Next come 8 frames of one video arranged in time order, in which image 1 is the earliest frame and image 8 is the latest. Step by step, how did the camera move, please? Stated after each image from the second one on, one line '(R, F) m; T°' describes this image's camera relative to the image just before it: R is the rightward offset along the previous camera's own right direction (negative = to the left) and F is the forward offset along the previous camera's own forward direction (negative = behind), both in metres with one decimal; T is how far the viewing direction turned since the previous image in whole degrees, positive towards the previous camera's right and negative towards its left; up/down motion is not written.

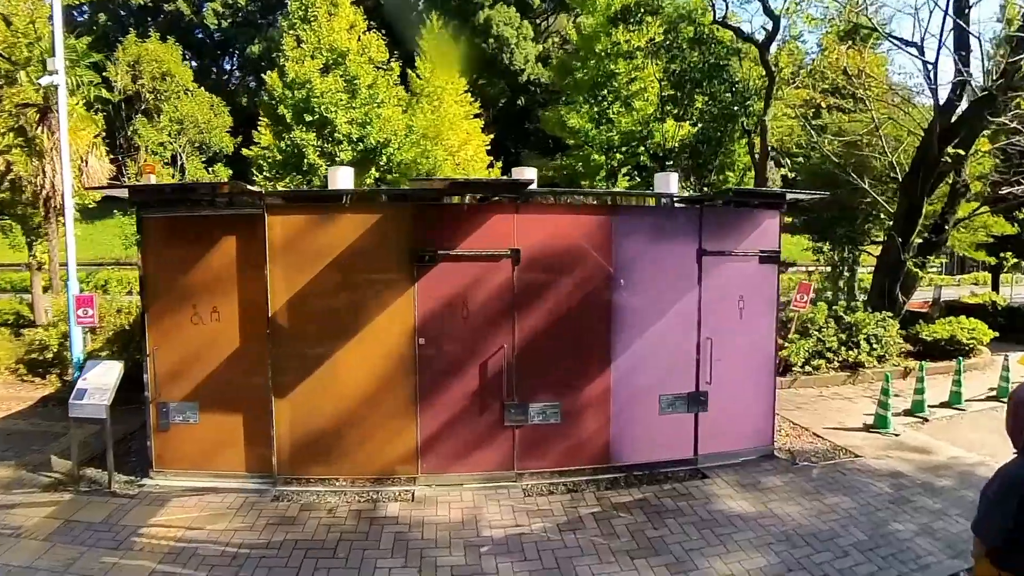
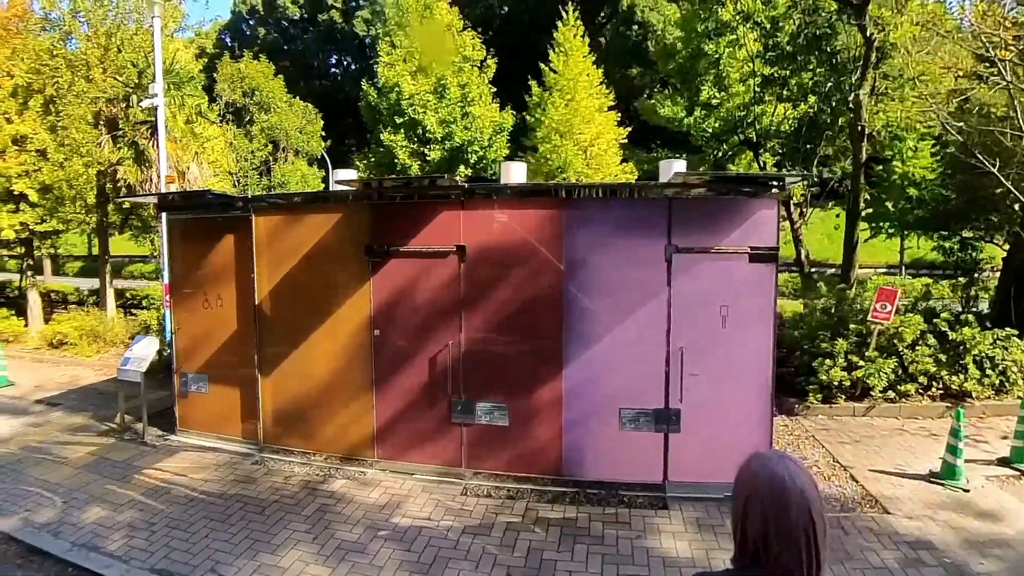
(+2.5, +0.5) m; -21°
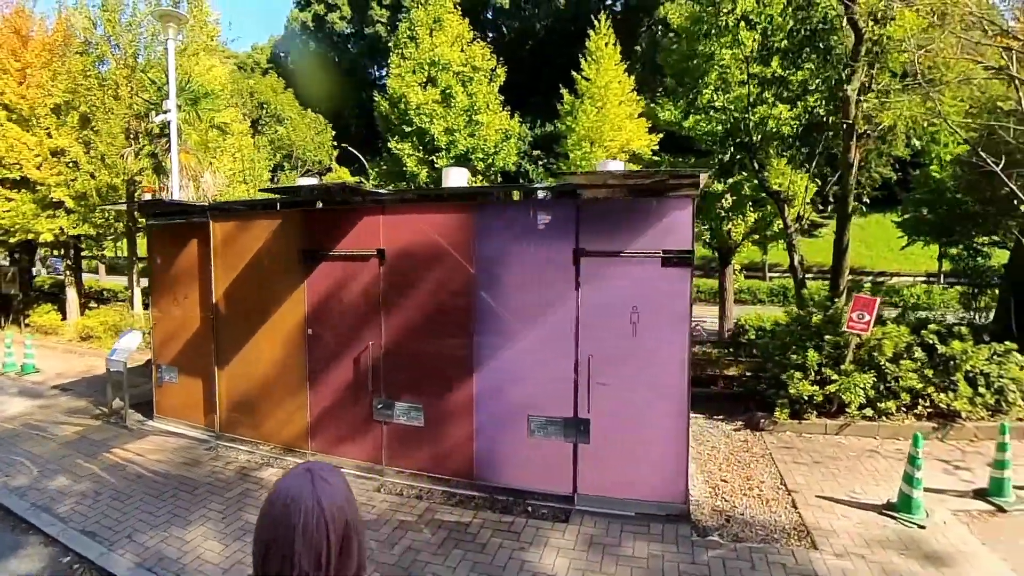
(+1.7, +0.1) m; -9°
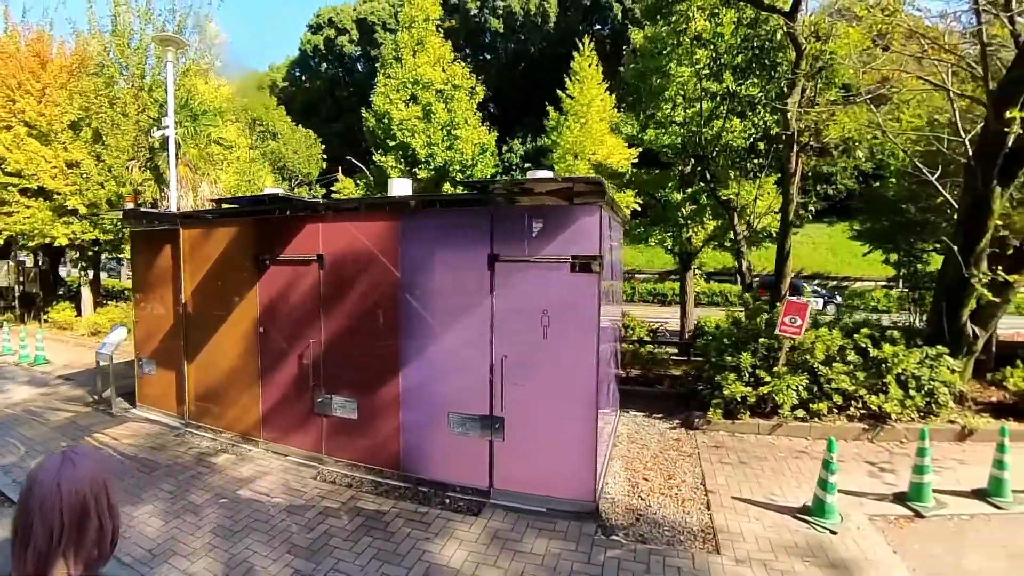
(+1.2, -0.3) m; -5°
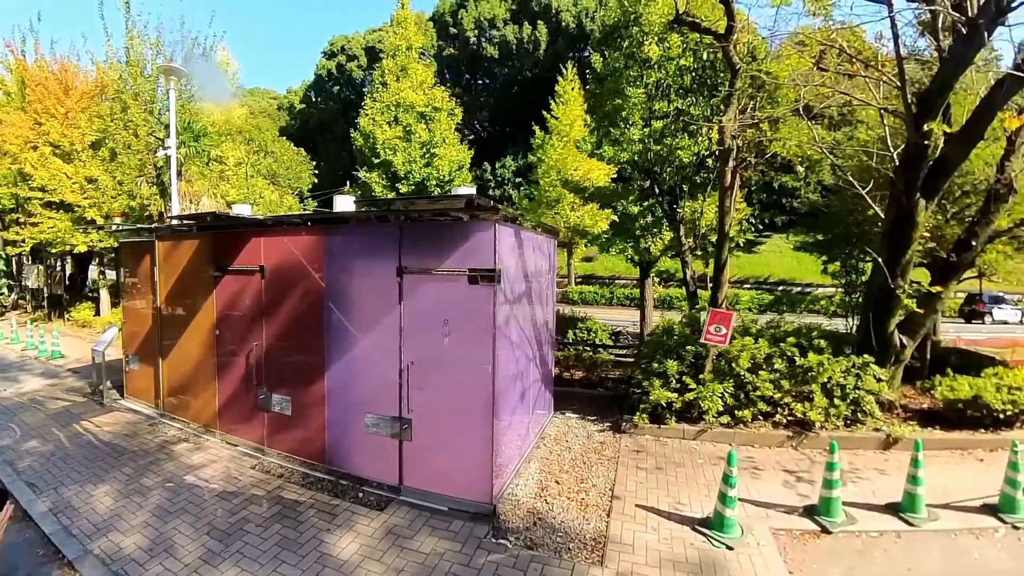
(+1.5, -0.4) m; -5°
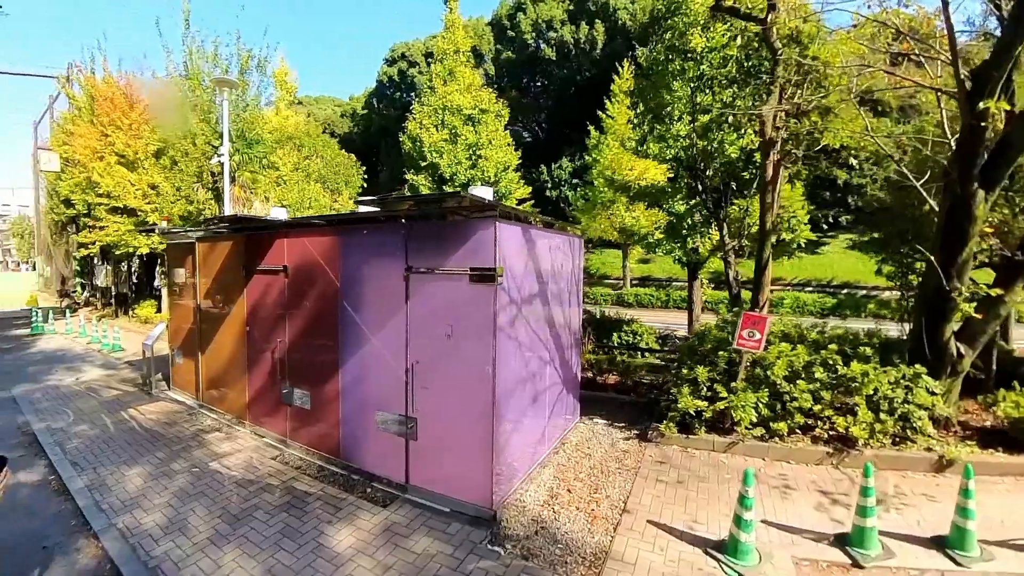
(+0.8, +0.2) m; -8°
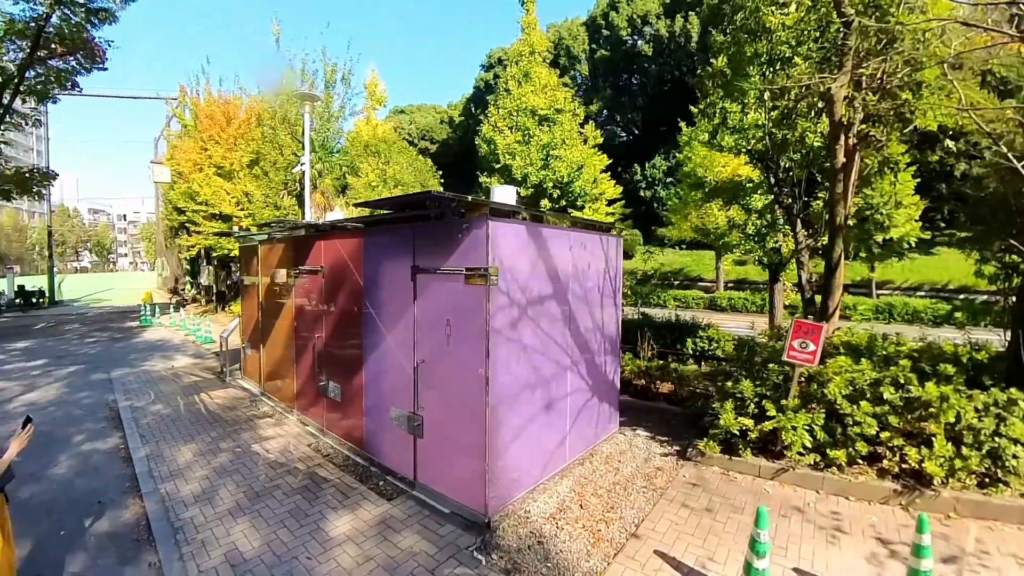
(+1.4, +0.5) m; -14°
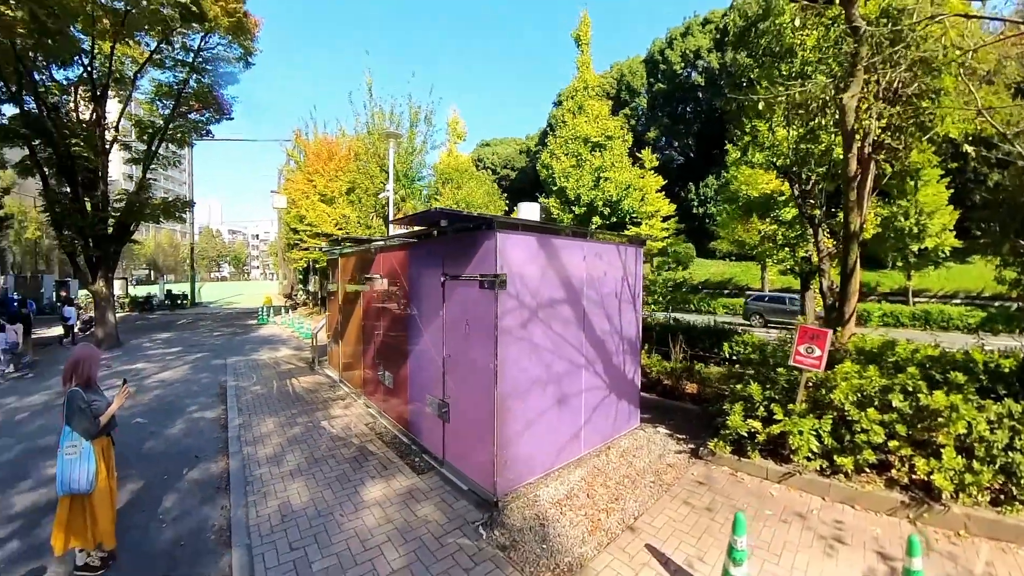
(+1.3, -0.4) m; -13°
